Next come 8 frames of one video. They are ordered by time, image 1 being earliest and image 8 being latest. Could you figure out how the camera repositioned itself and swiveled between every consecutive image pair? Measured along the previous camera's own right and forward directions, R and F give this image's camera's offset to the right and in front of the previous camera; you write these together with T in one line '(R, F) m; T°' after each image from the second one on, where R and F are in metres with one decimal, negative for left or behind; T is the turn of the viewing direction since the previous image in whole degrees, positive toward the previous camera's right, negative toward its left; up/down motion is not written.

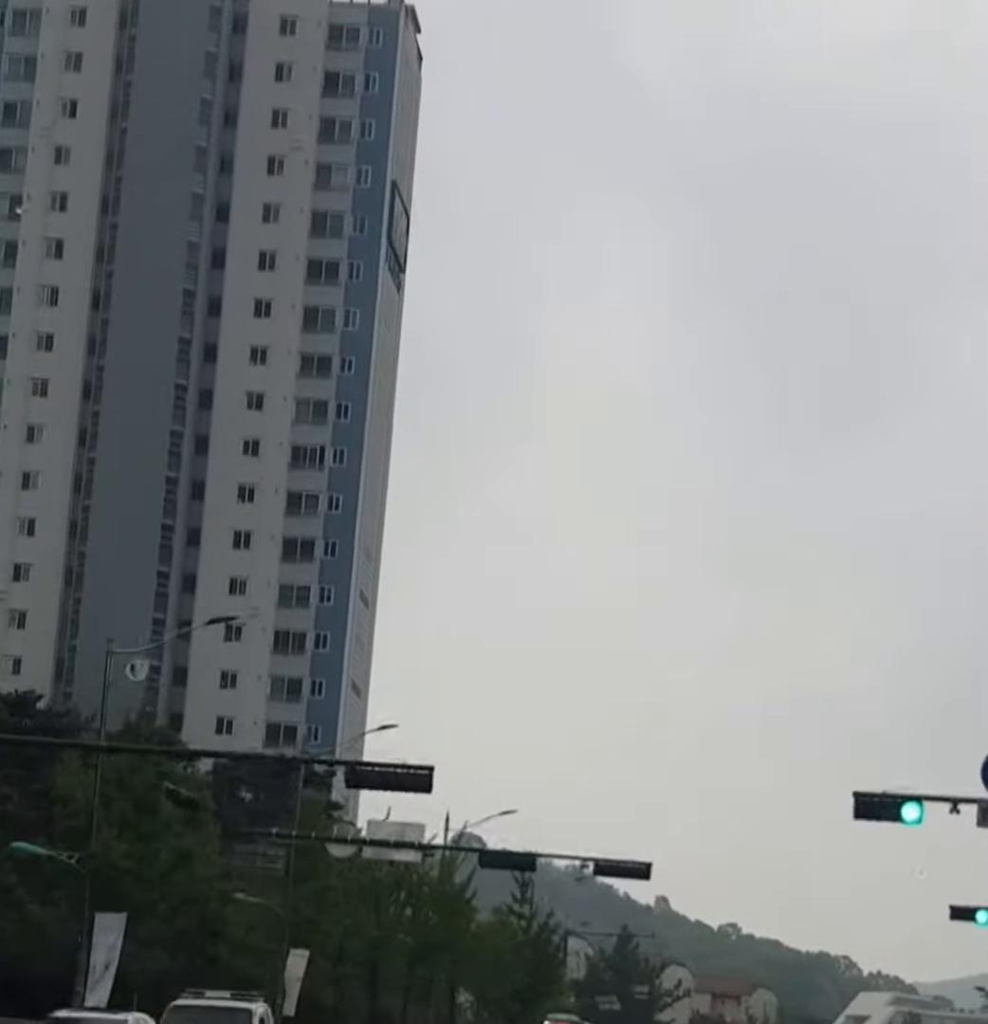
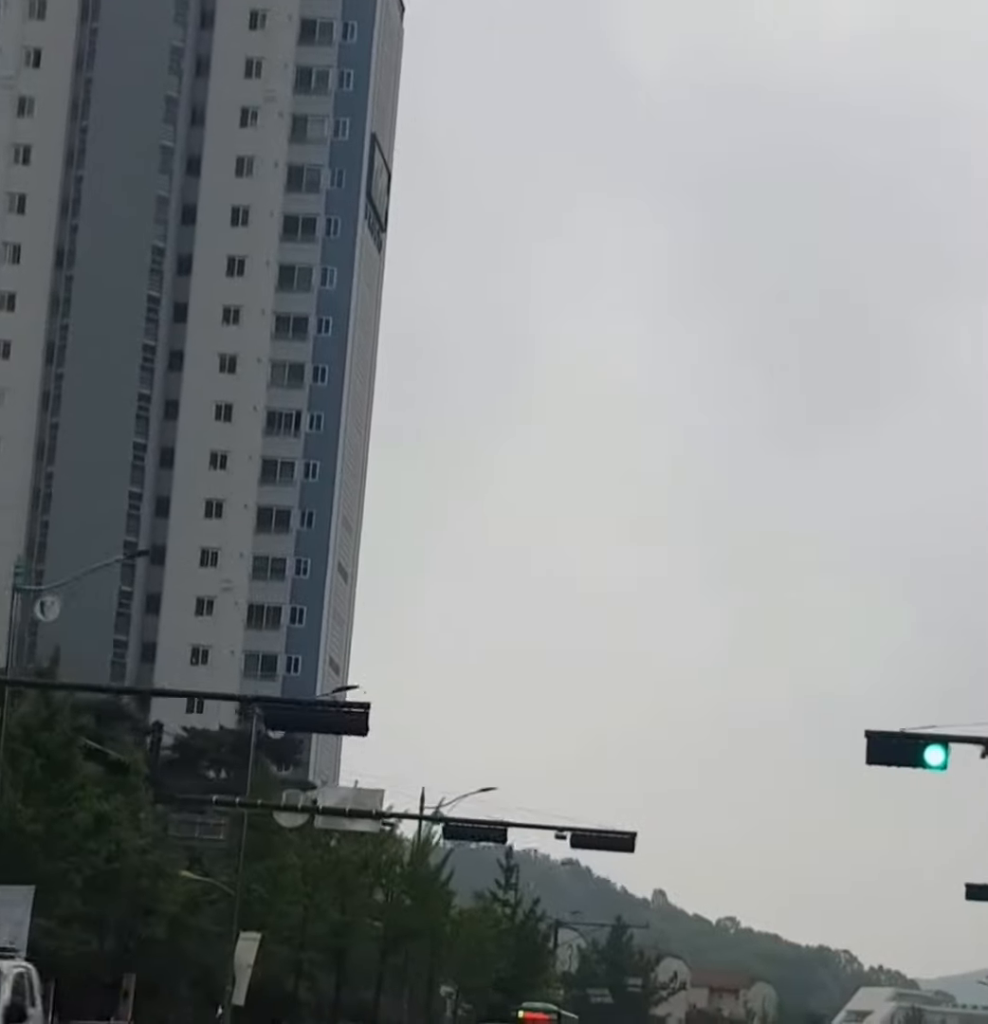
(+0.7, +5.0) m; 0°
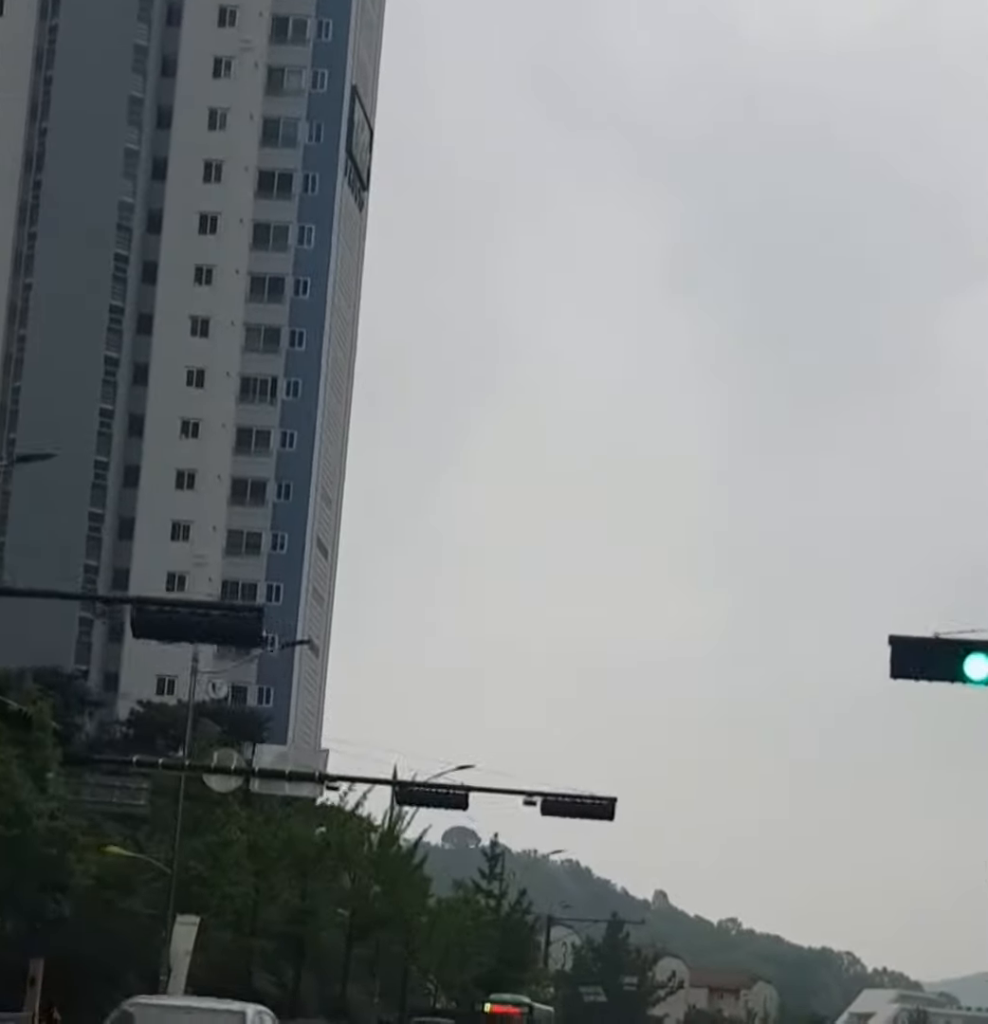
(+0.8, +5.2) m; 0°
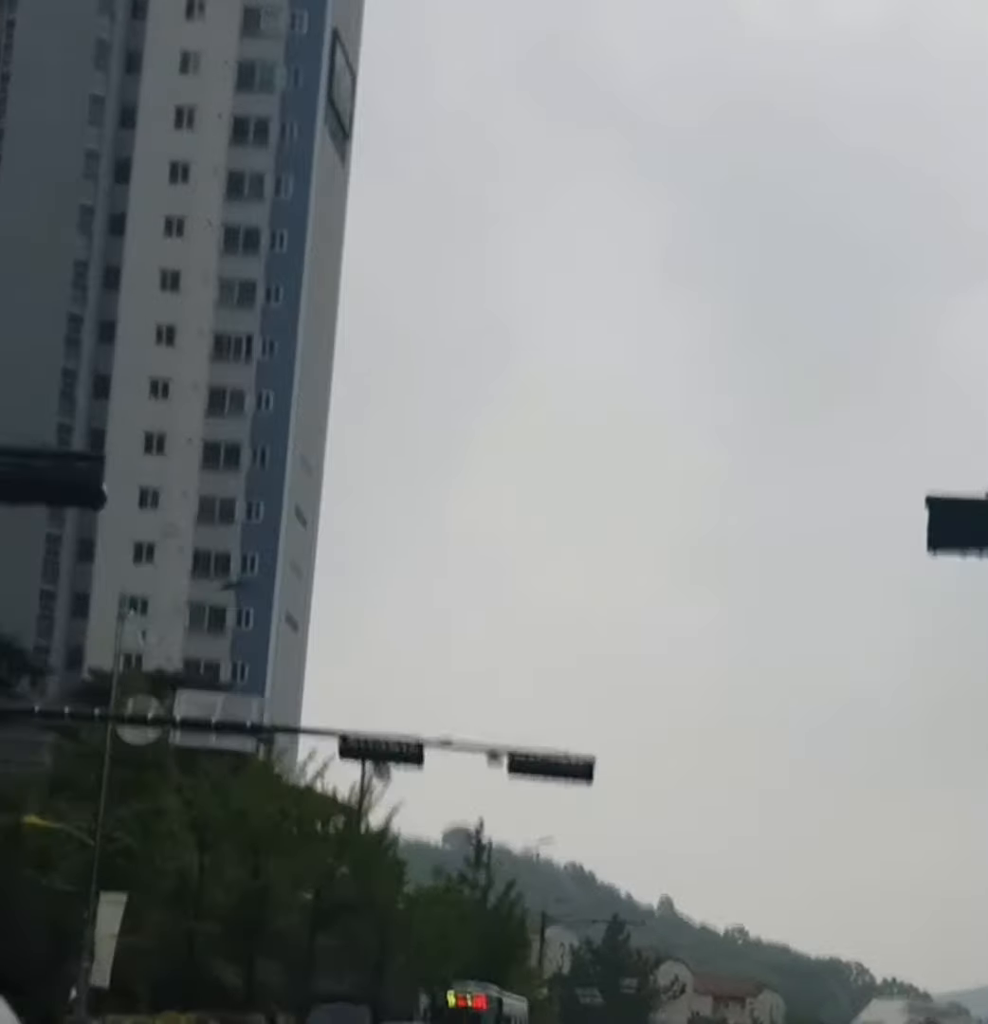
(+0.7, +6.2) m; 0°
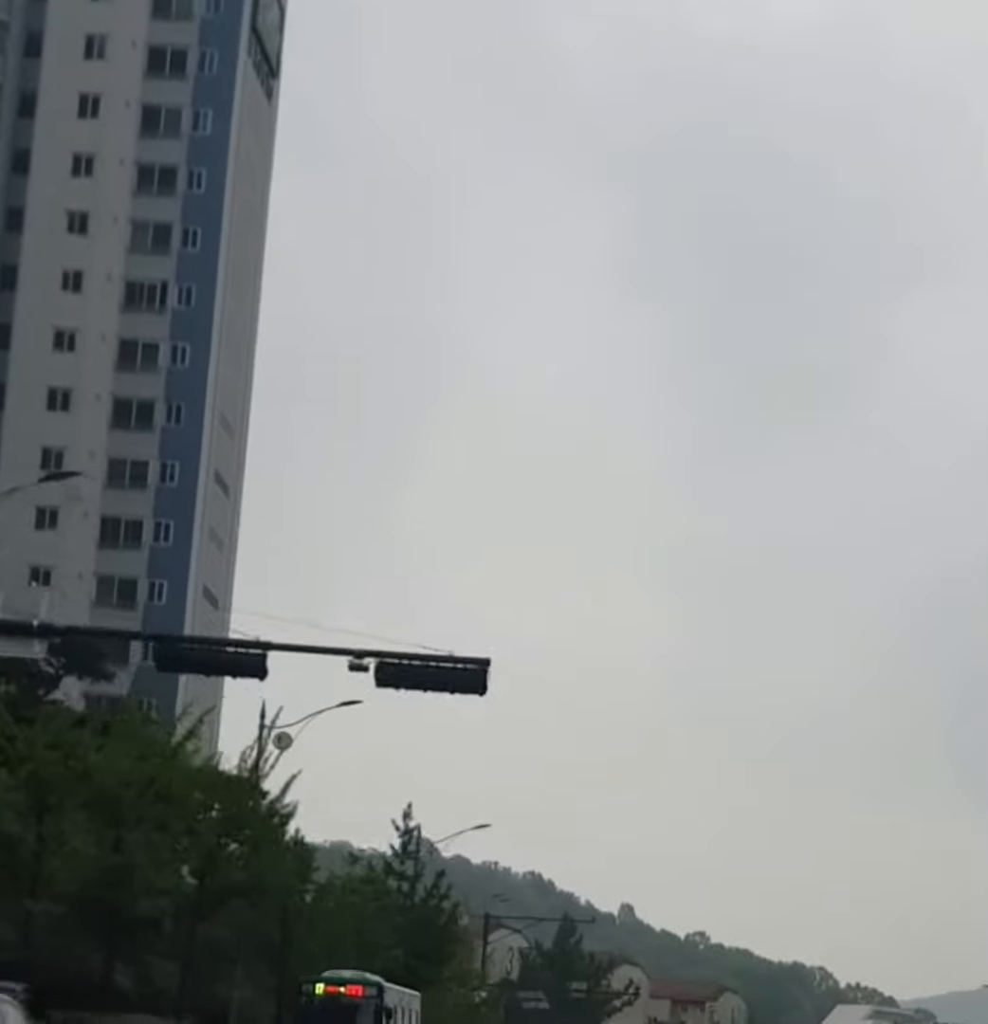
(+1.2, +6.6) m; +1°
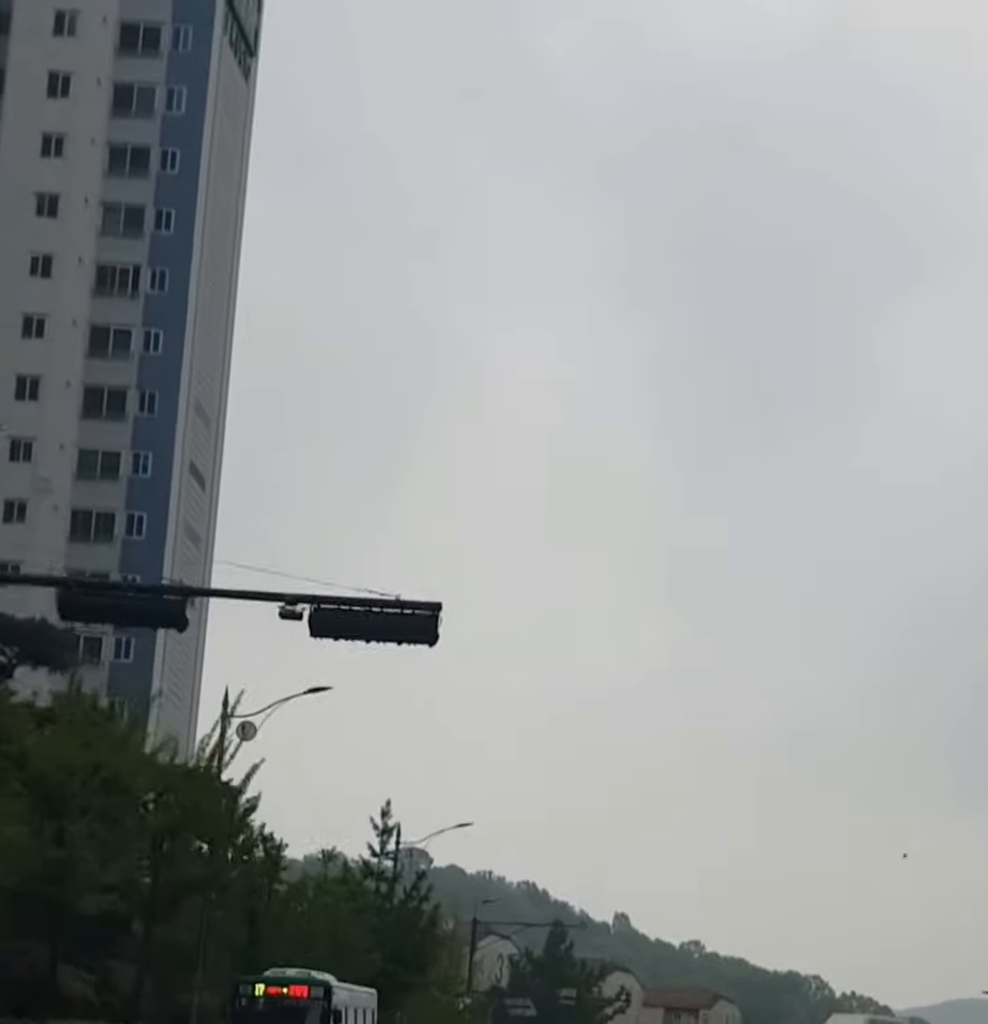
(+0.4, +2.6) m; 0°
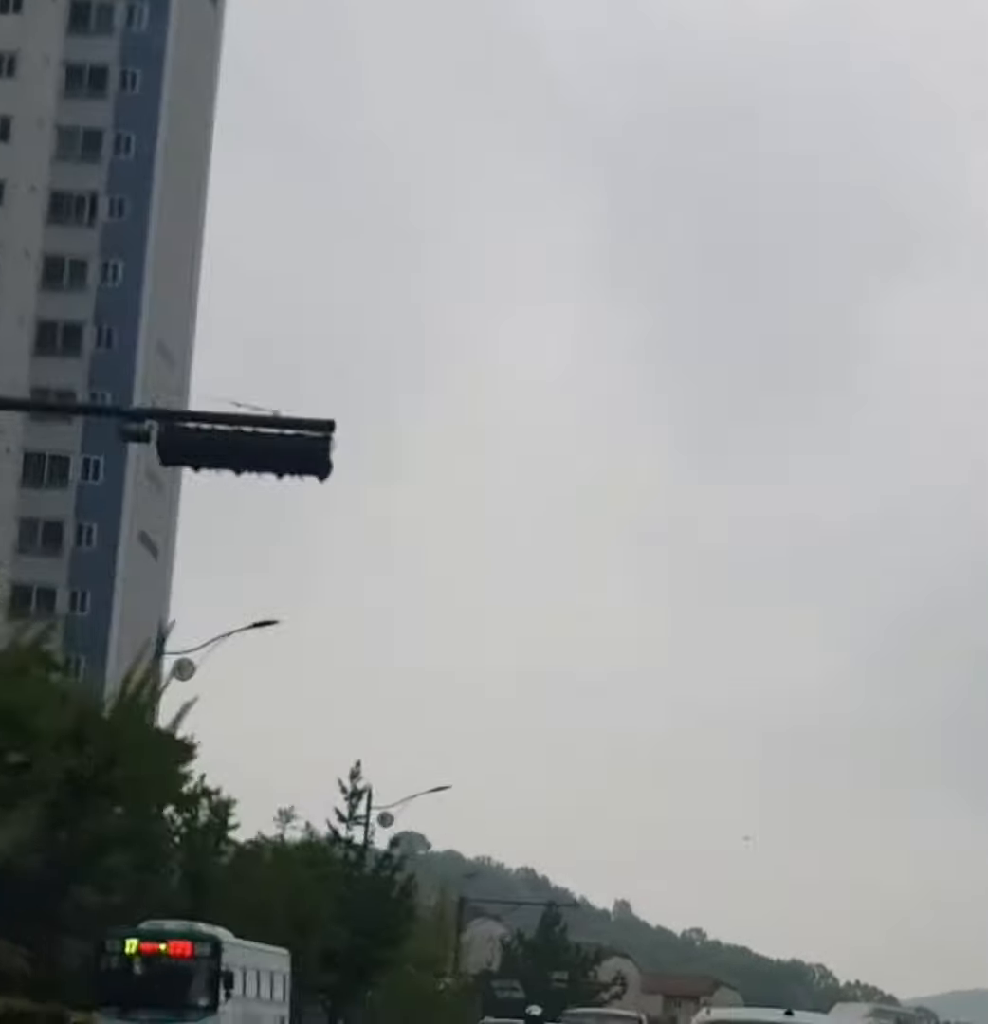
(+0.7, +5.5) m; 0°
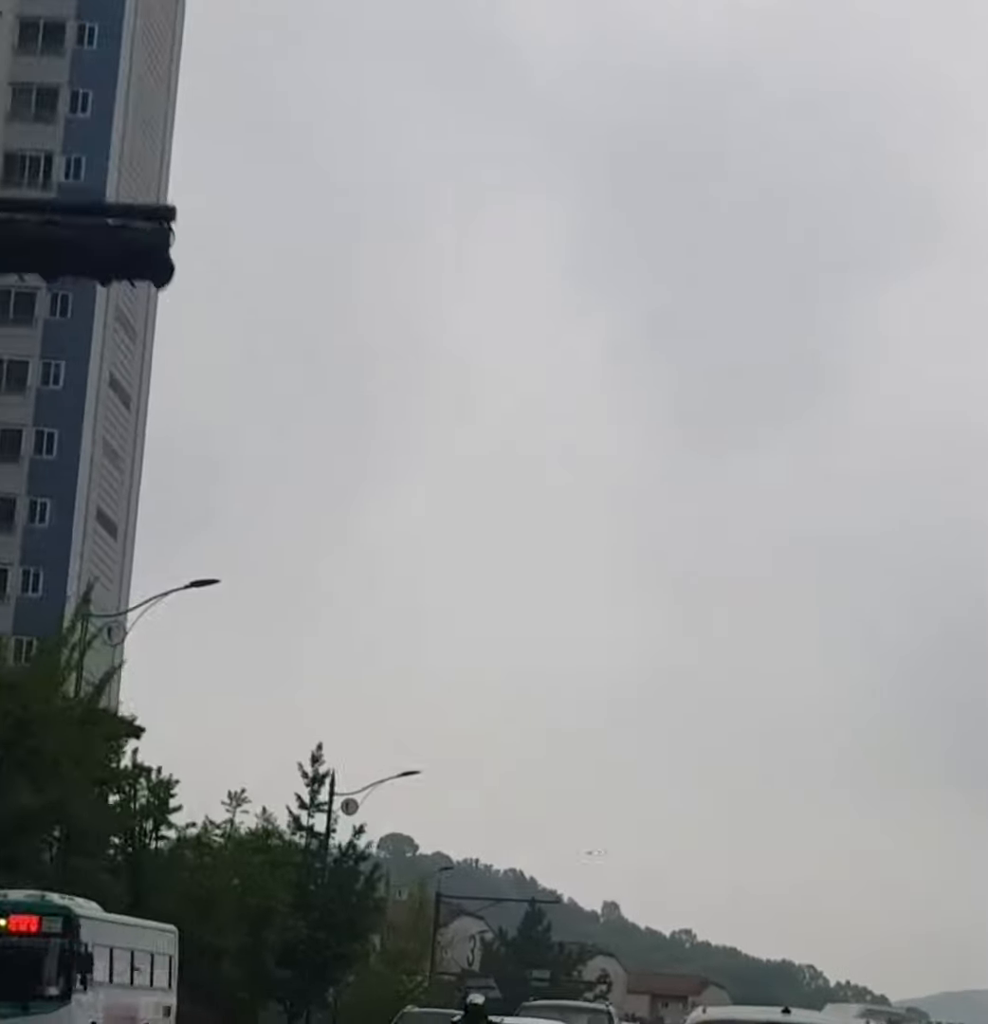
(+0.6, +3.4) m; 0°
